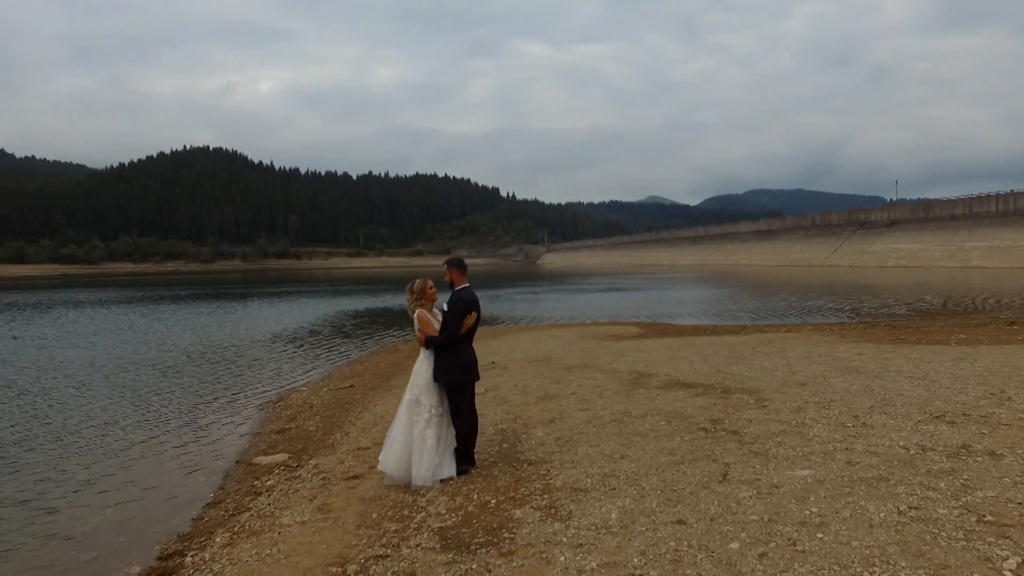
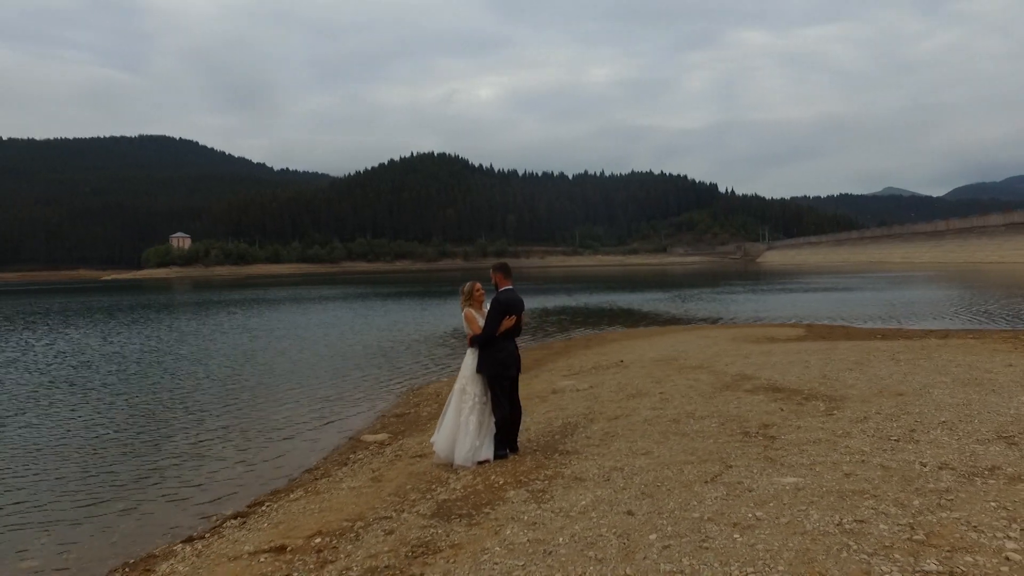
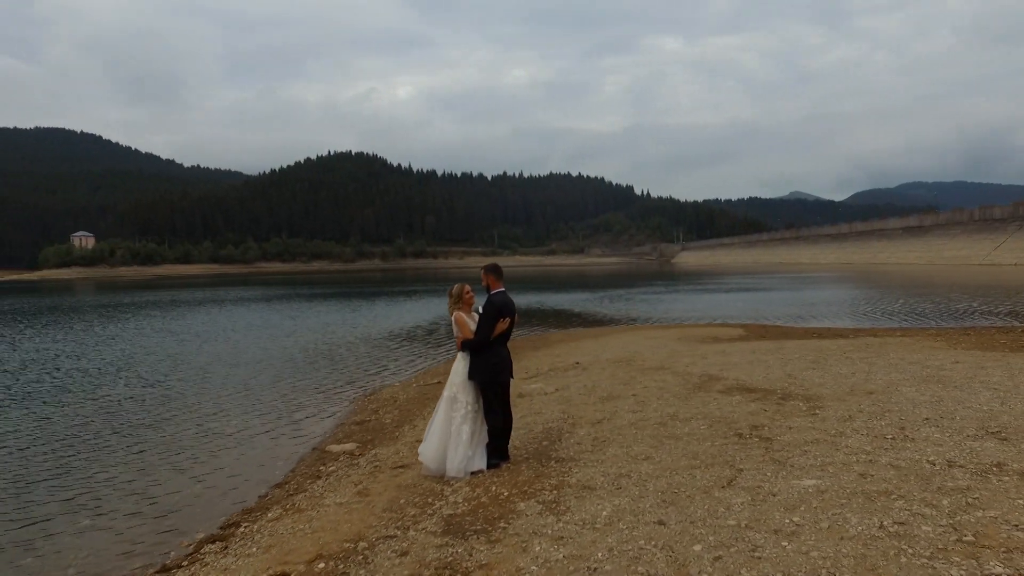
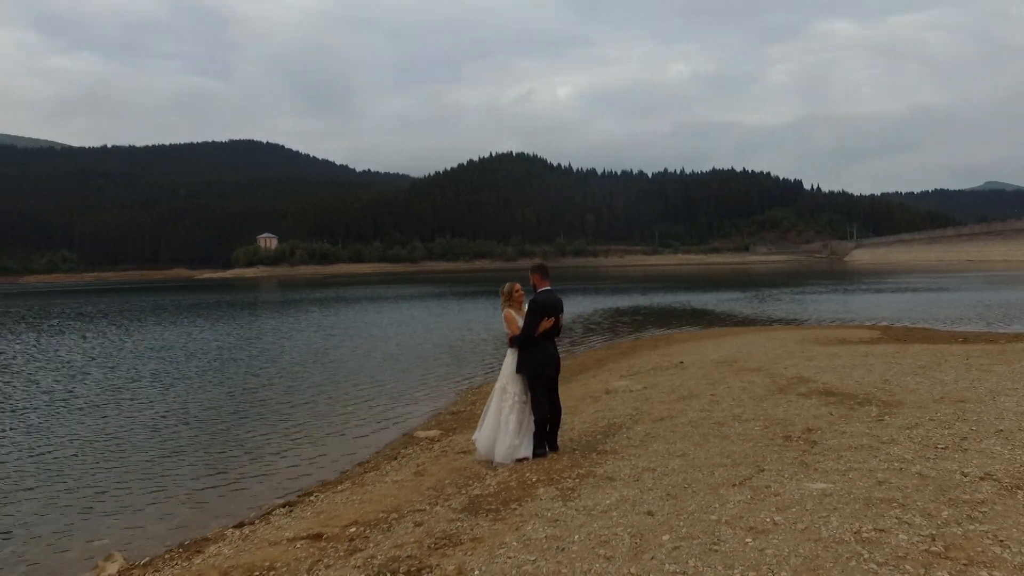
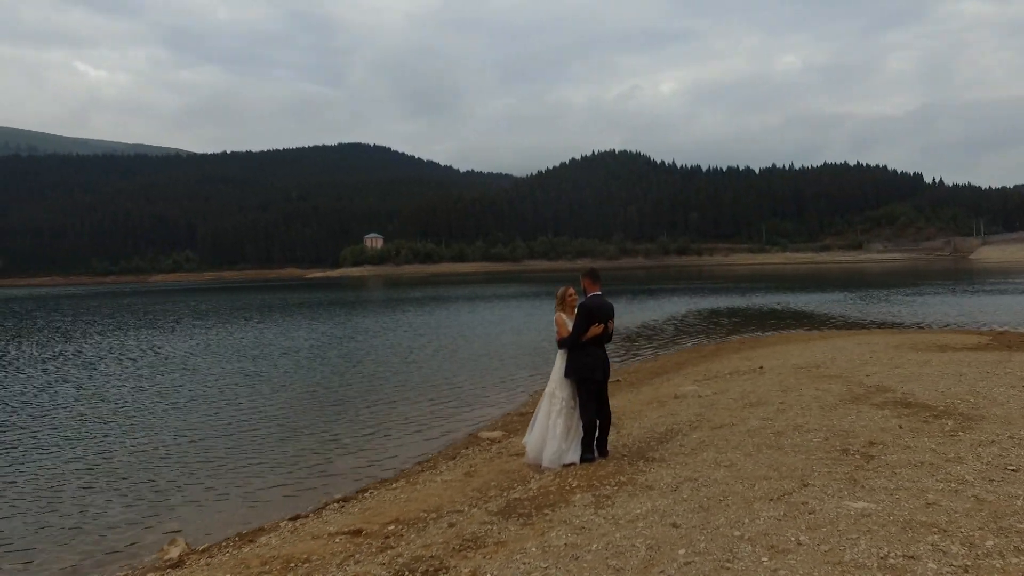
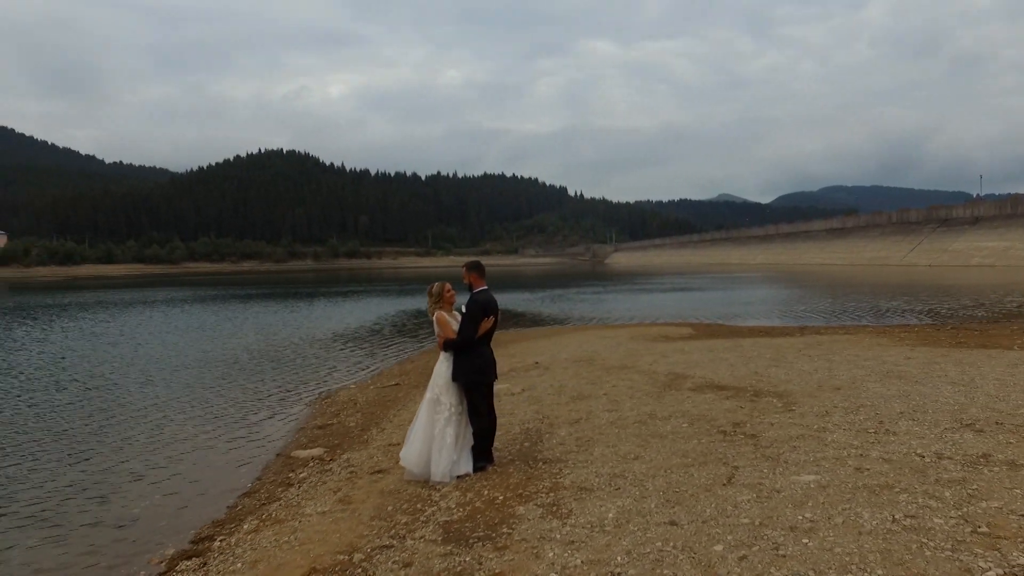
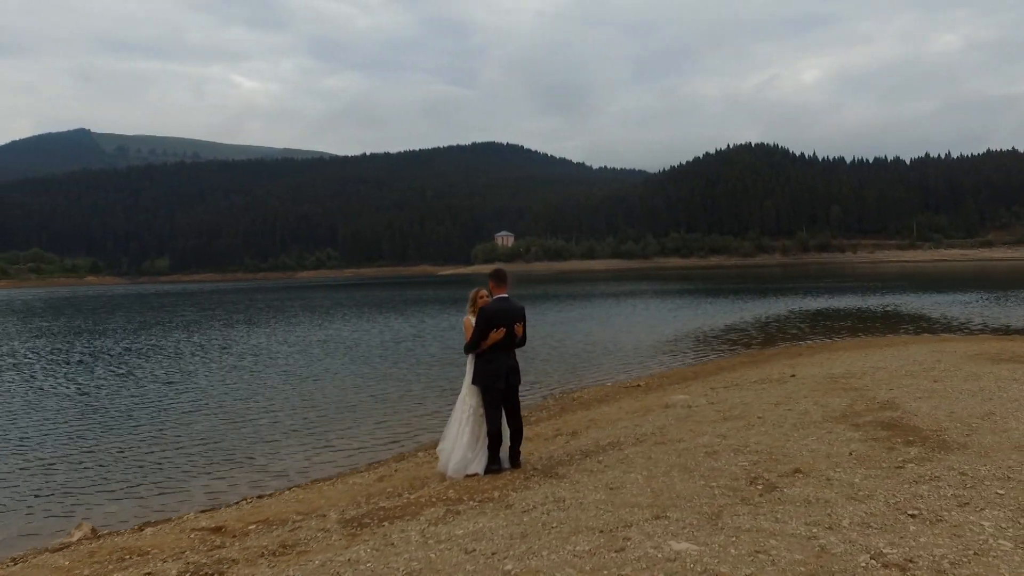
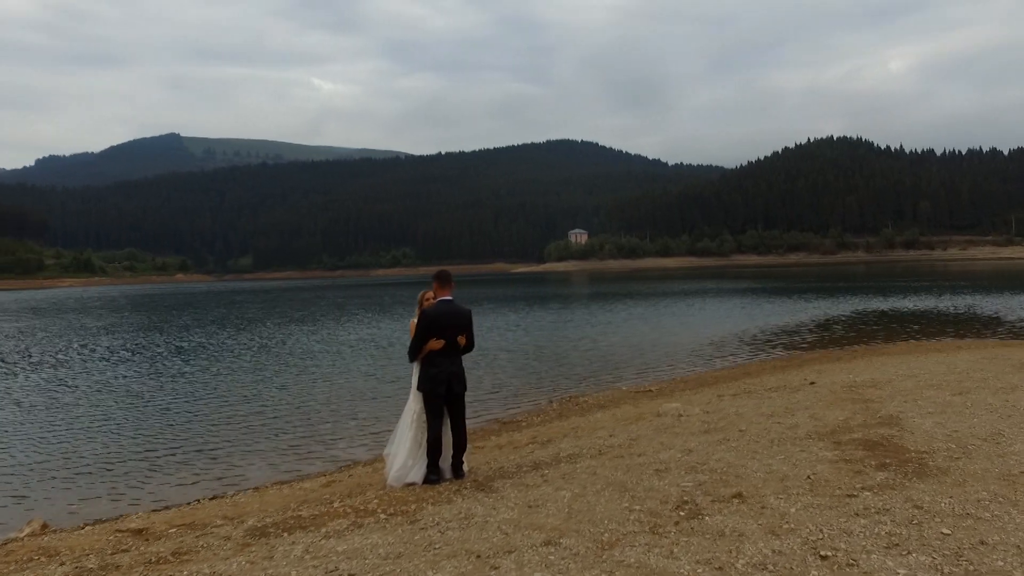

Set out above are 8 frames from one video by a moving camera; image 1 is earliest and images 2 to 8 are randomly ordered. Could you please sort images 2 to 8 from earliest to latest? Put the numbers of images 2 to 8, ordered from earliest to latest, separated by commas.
6, 3, 2, 4, 5, 7, 8
